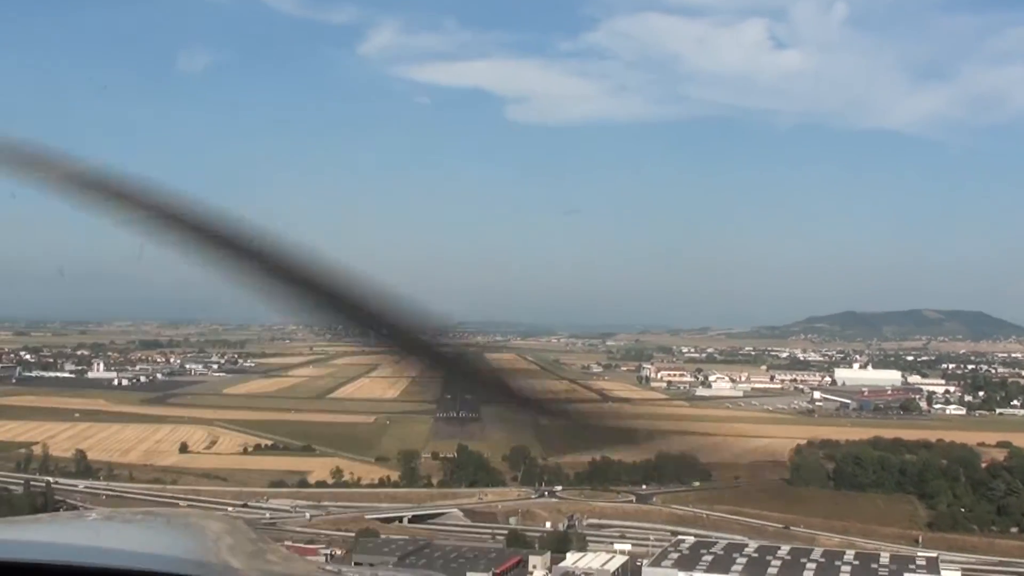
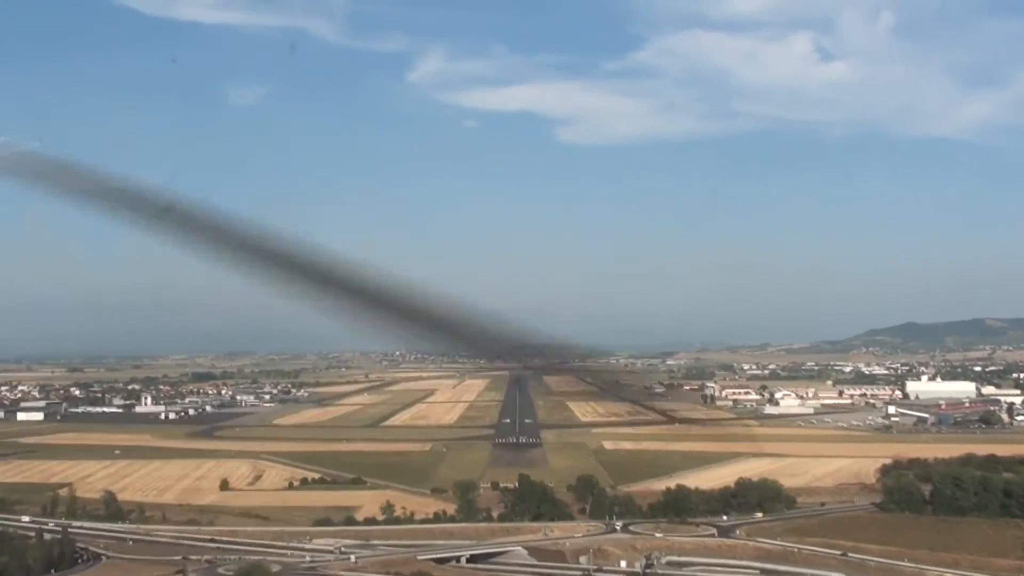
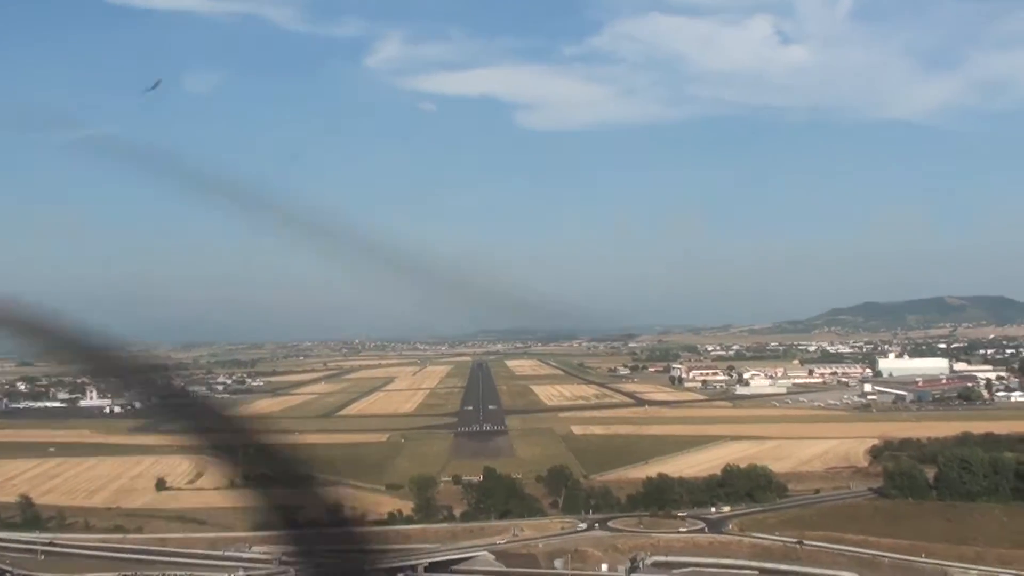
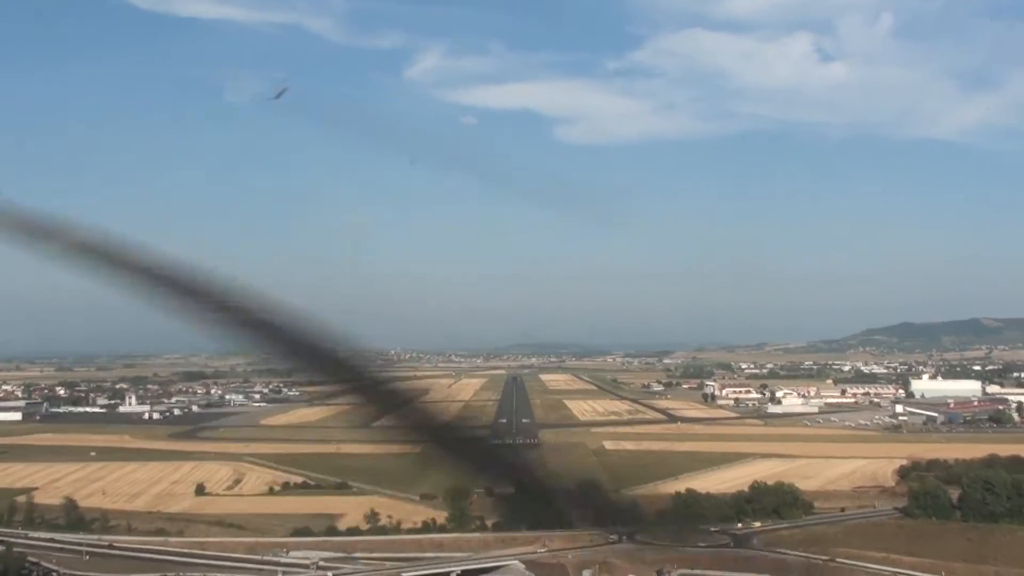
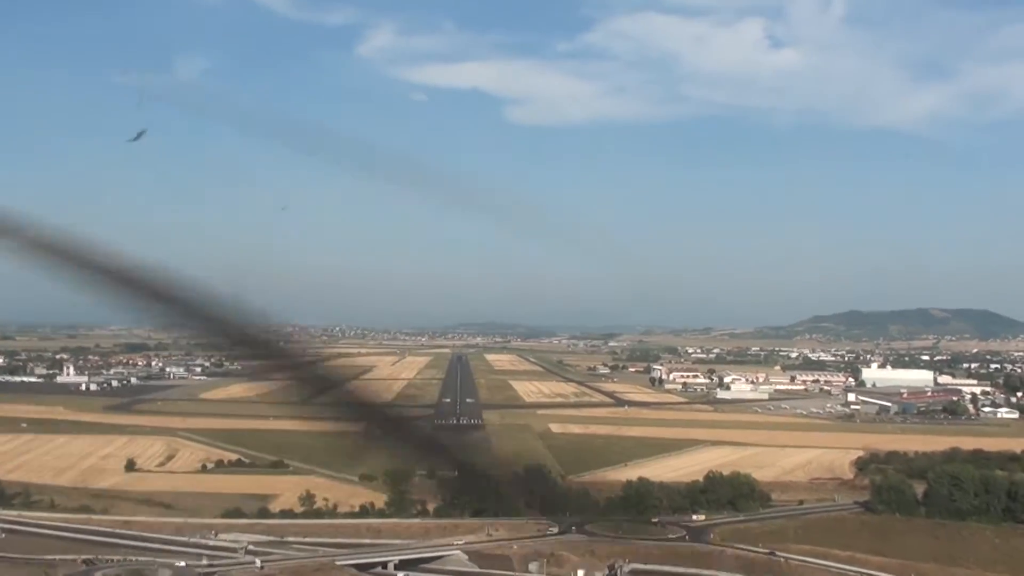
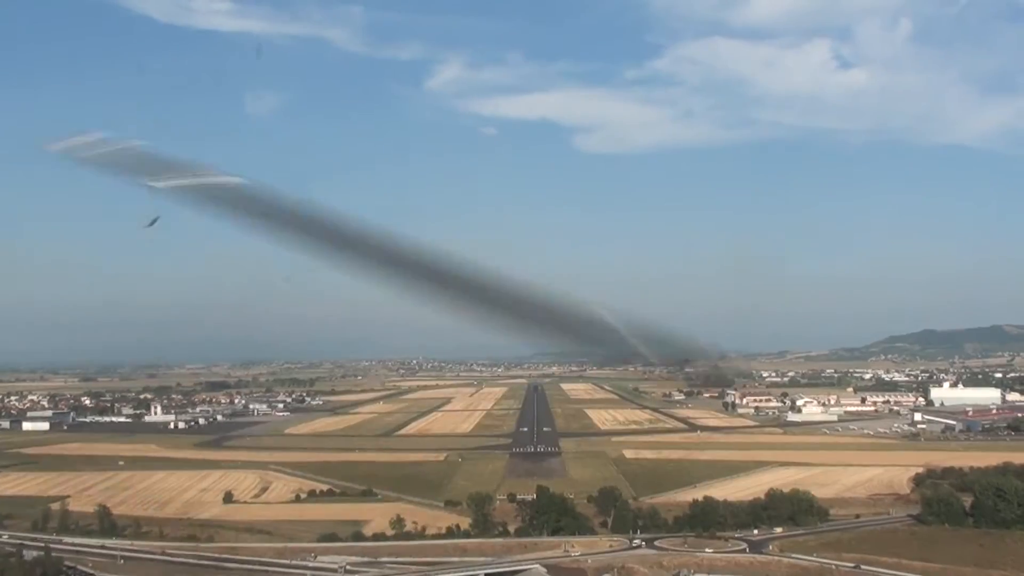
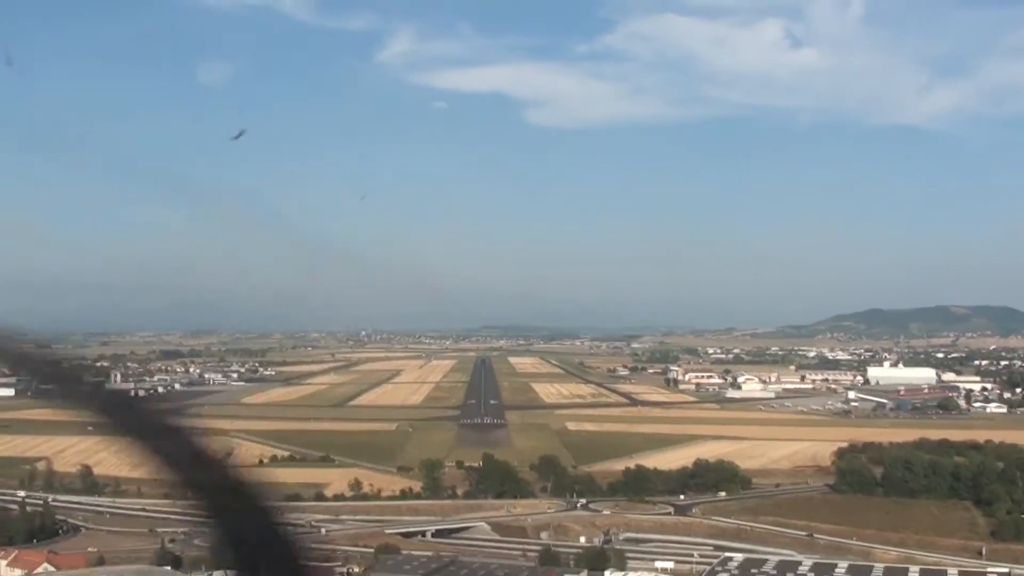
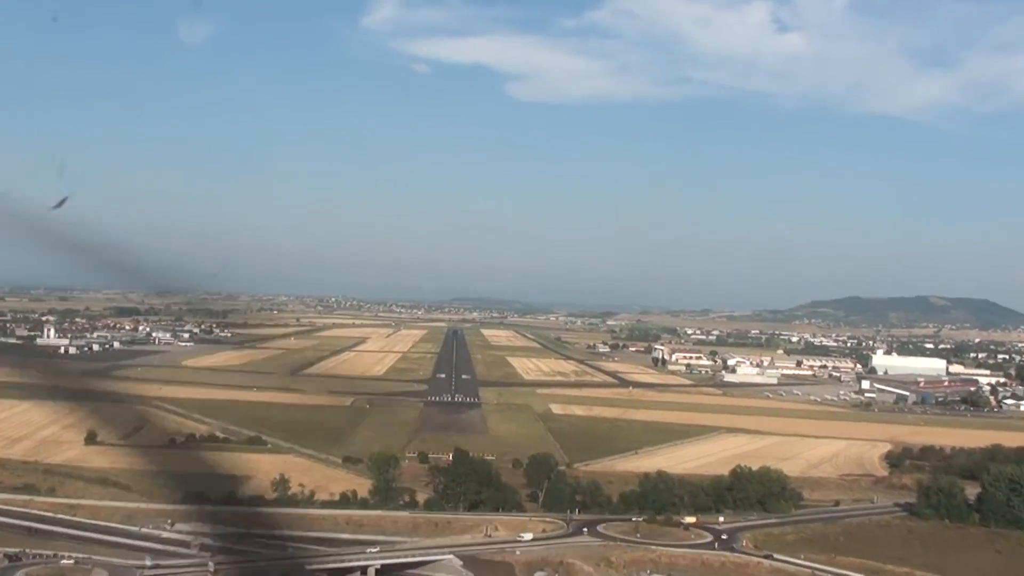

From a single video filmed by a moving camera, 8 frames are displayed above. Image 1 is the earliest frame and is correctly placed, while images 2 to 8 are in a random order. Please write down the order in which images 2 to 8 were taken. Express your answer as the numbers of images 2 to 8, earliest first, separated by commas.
7, 2, 6, 4, 3, 5, 8
